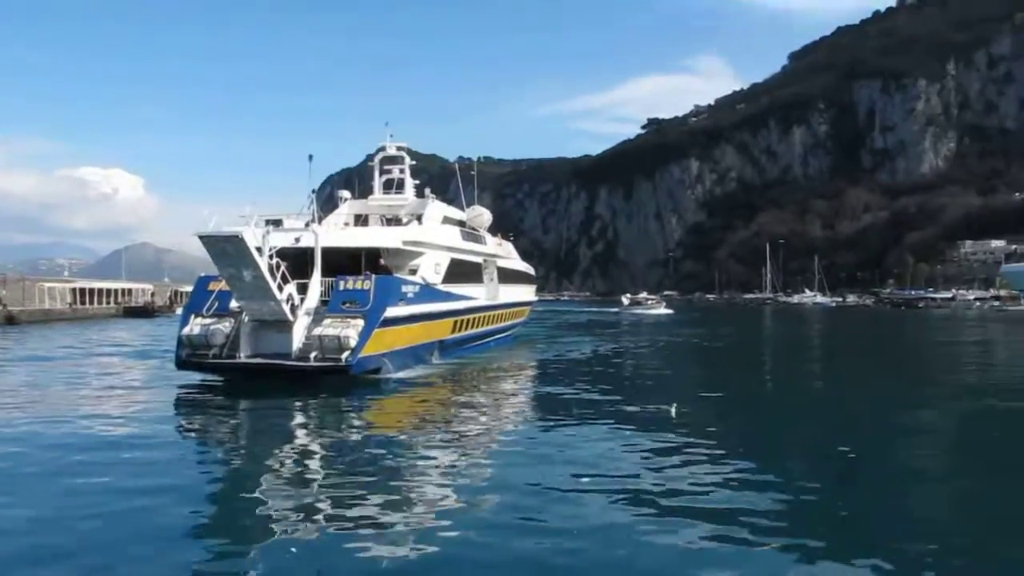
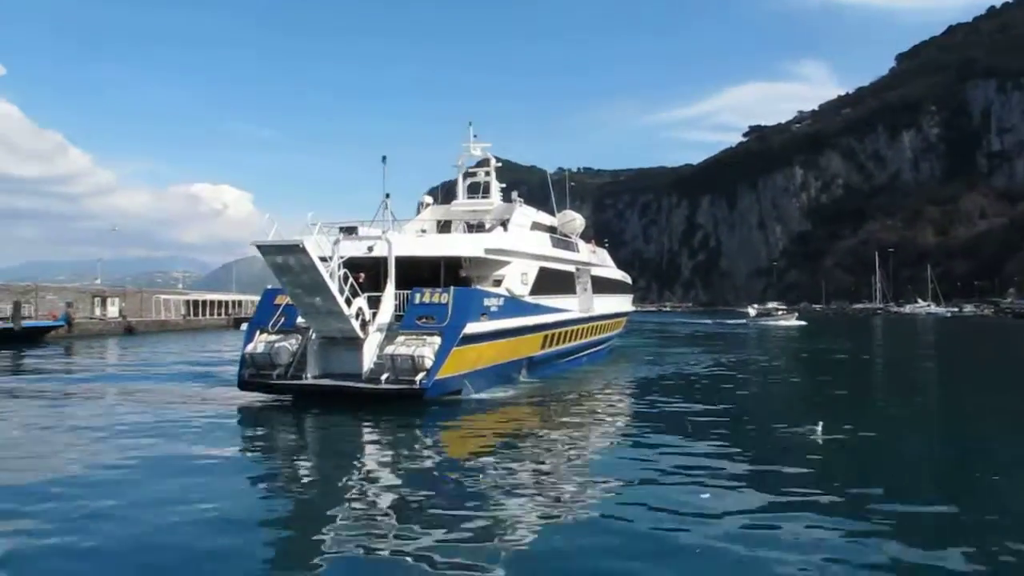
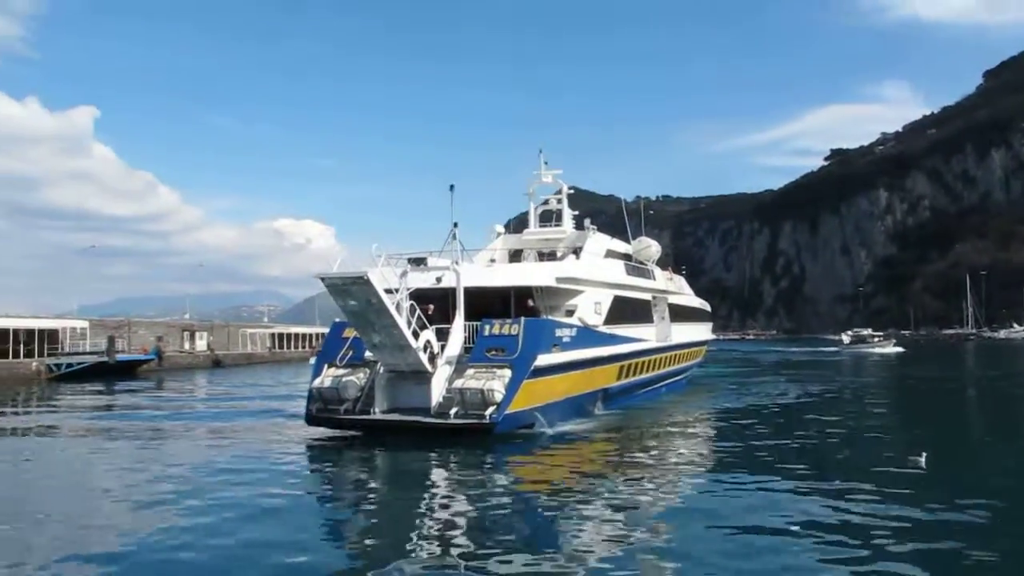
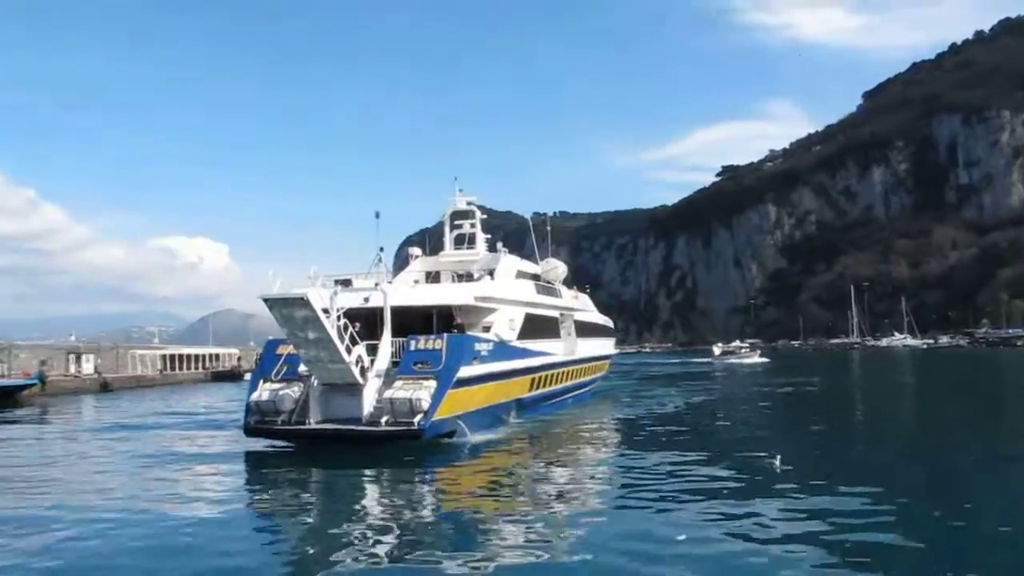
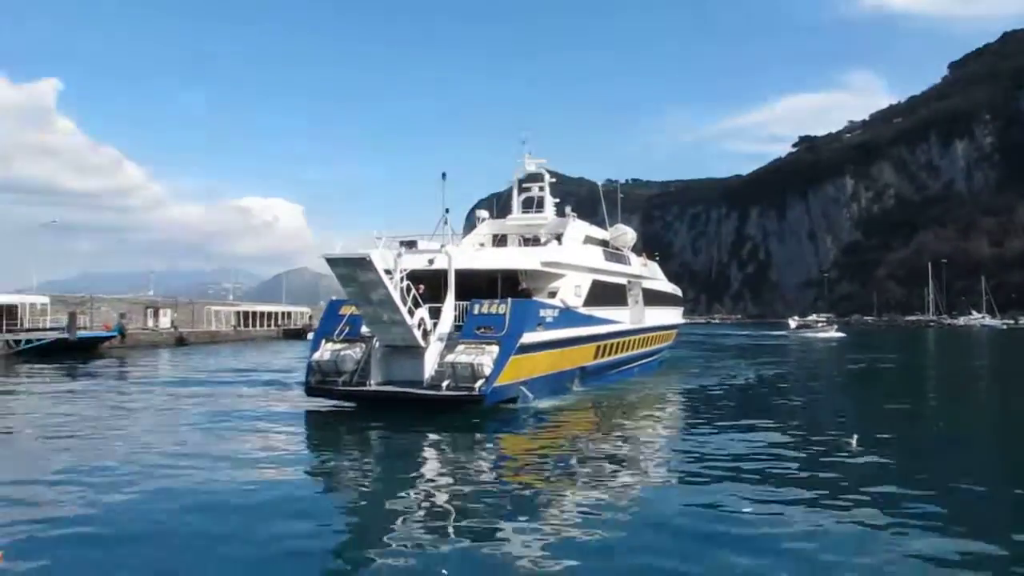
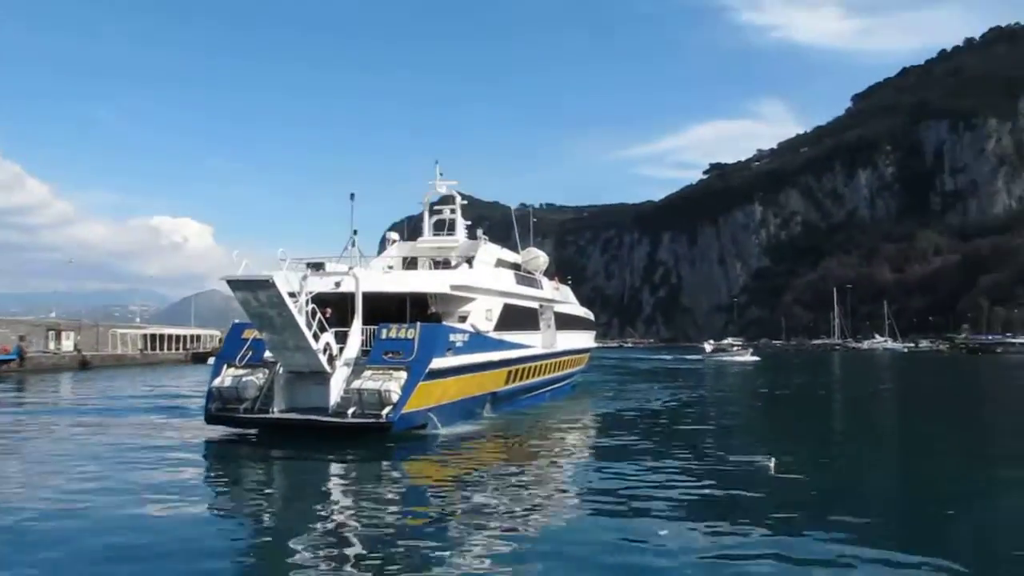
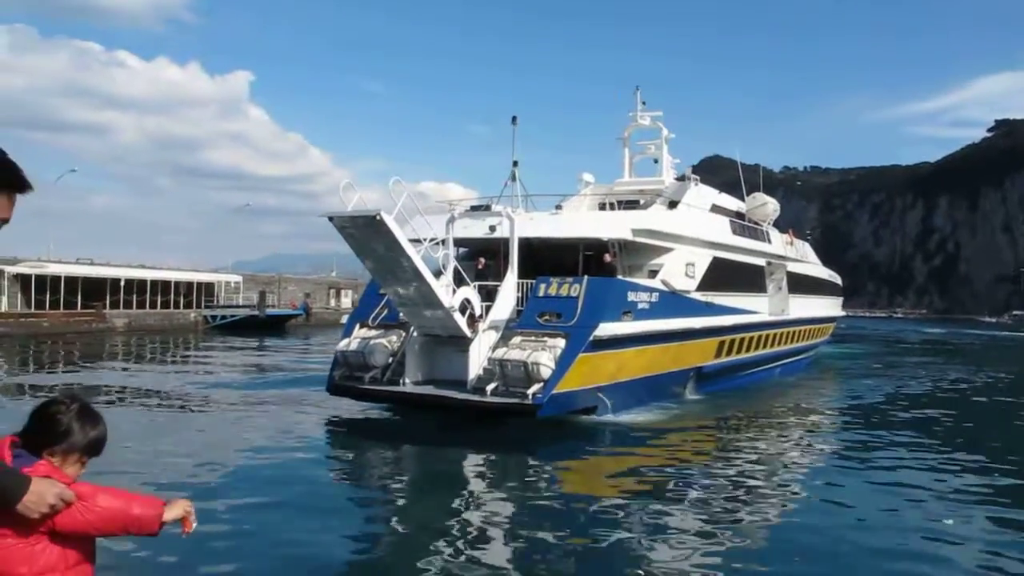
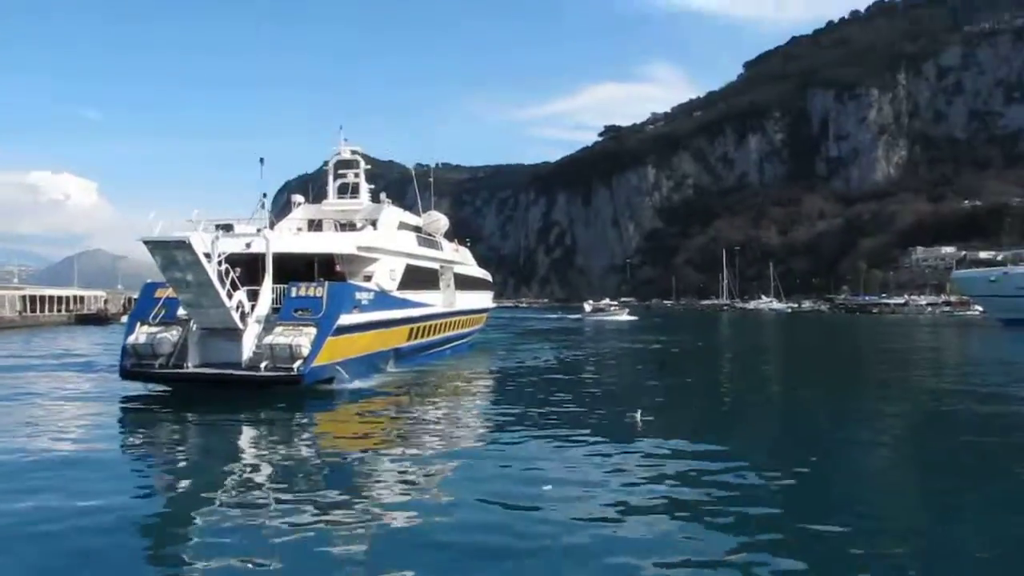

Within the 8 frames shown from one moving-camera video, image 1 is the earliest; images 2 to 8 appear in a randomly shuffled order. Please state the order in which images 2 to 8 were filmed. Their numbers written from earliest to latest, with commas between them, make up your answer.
8, 4, 5, 6, 2, 3, 7
